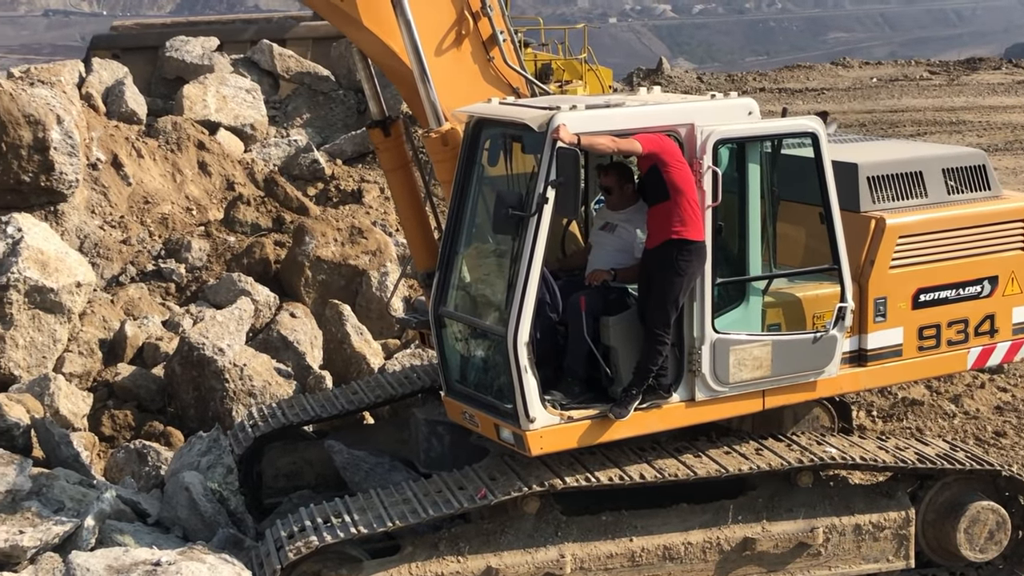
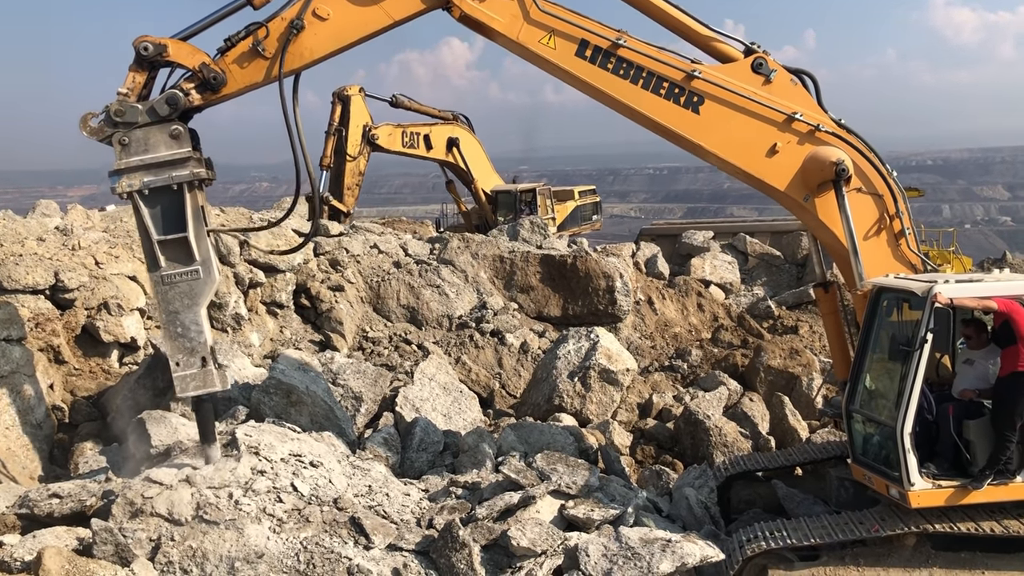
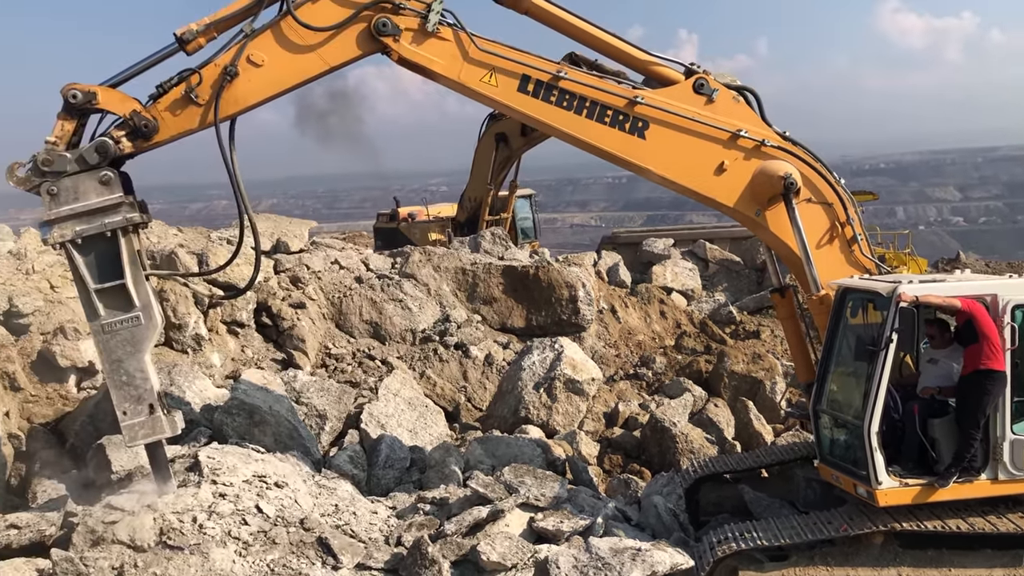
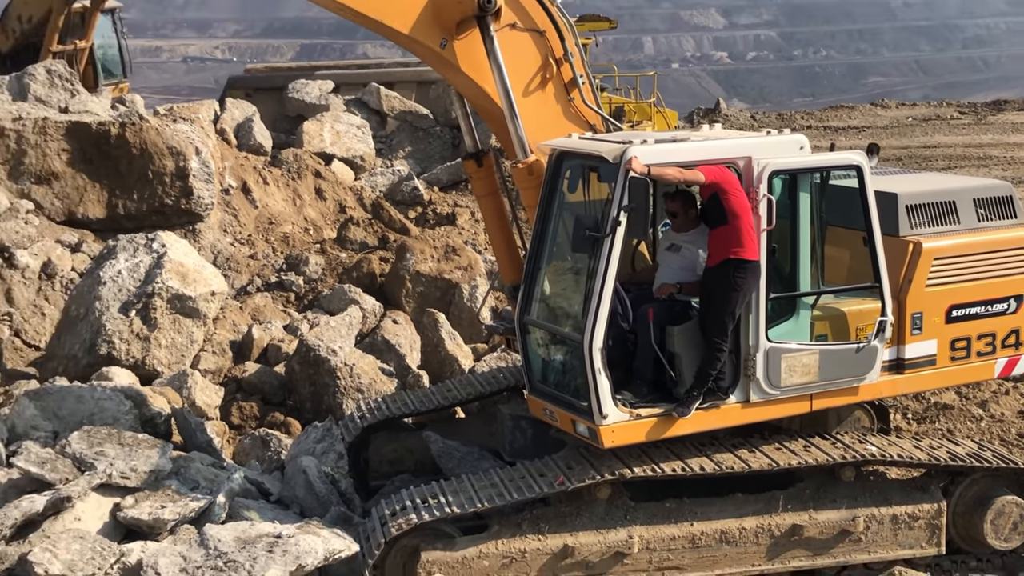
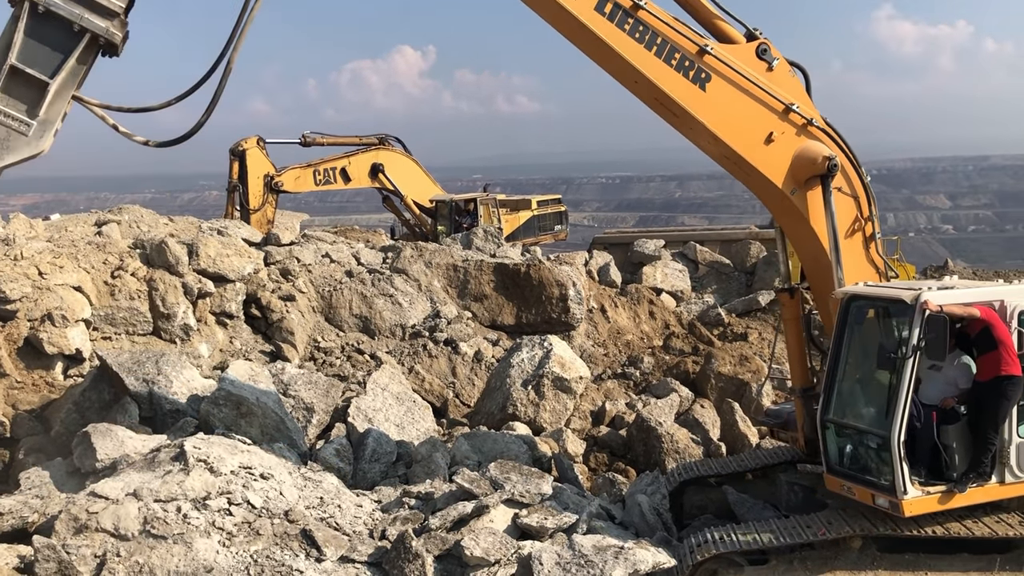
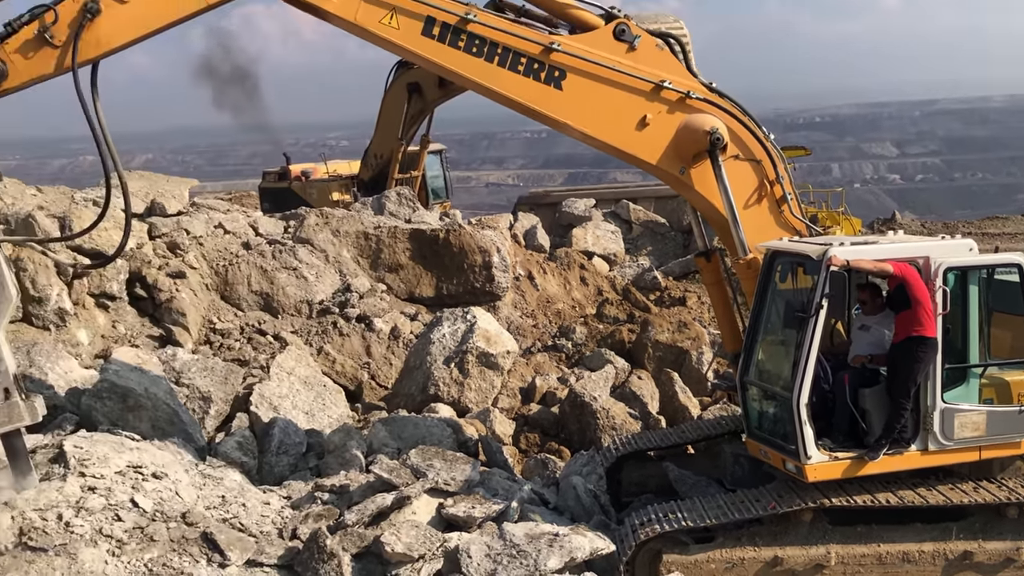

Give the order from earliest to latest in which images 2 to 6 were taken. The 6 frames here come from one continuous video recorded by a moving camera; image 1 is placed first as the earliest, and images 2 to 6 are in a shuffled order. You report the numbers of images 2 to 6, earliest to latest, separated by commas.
4, 6, 3, 2, 5
